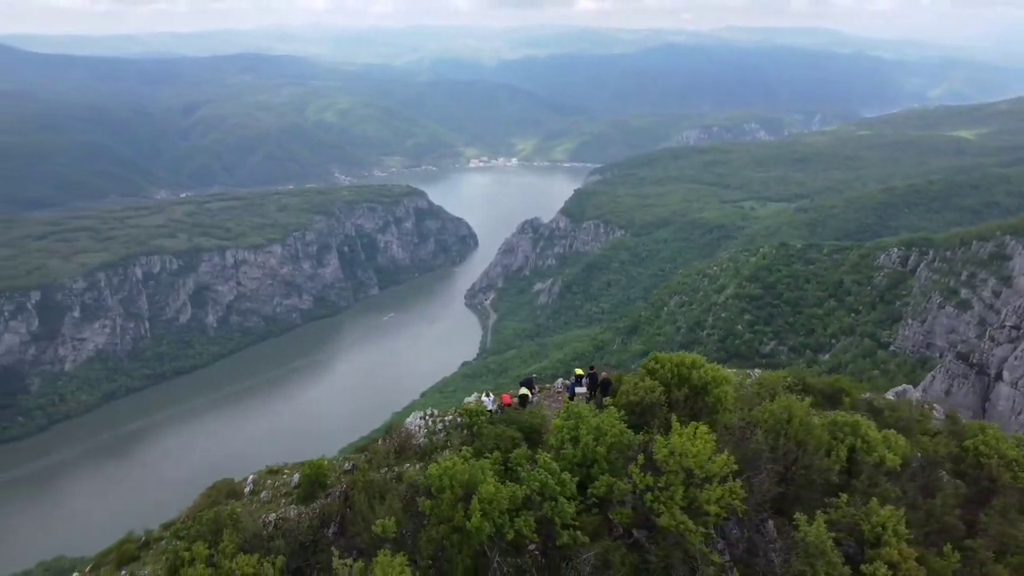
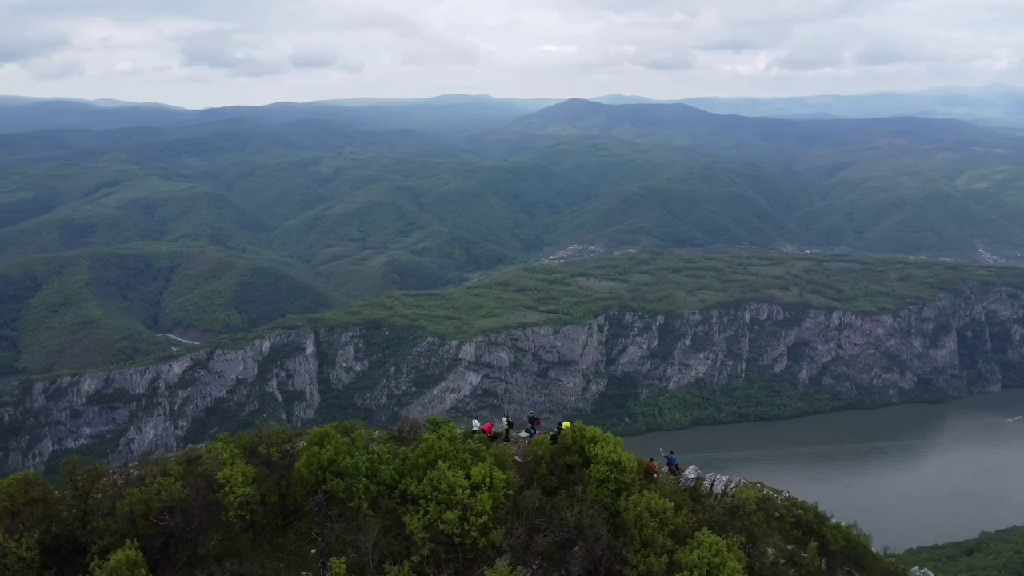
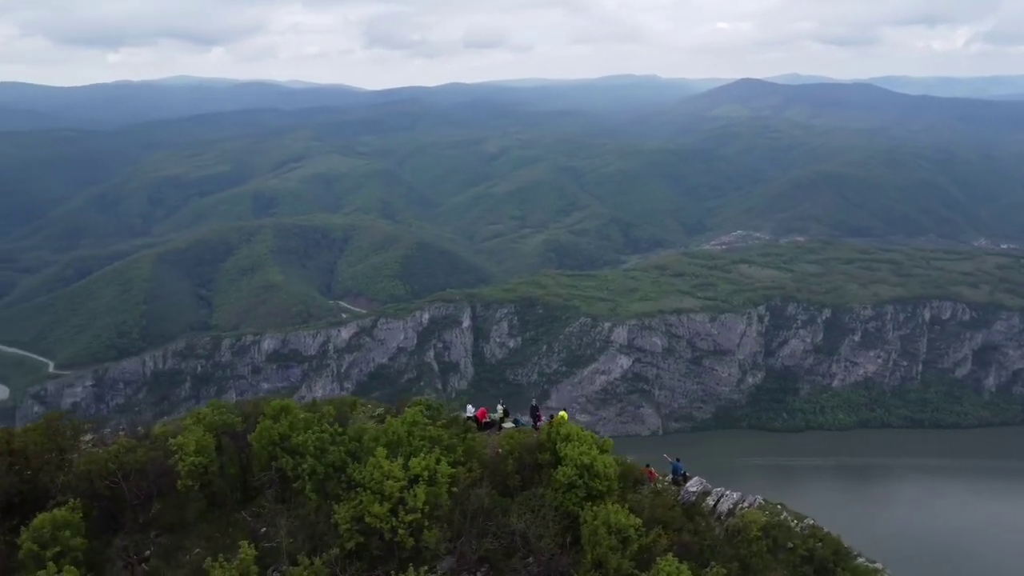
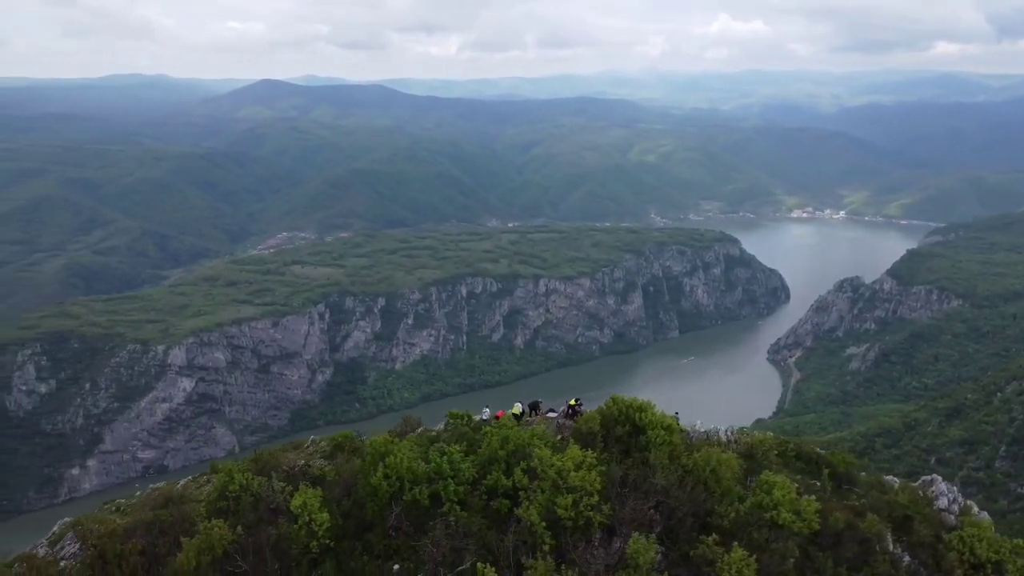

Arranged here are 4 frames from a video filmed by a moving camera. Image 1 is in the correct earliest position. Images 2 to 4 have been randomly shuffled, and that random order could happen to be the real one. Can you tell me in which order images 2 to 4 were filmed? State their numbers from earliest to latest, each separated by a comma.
4, 2, 3
